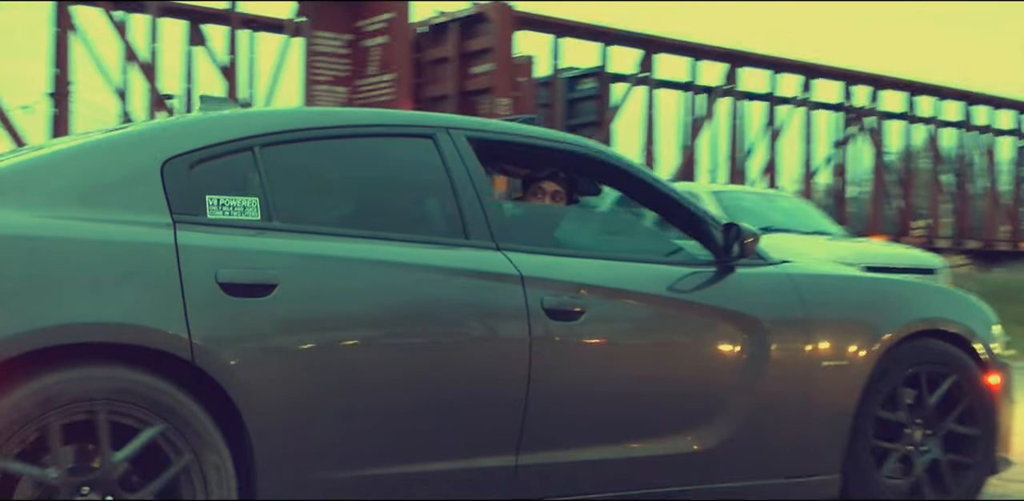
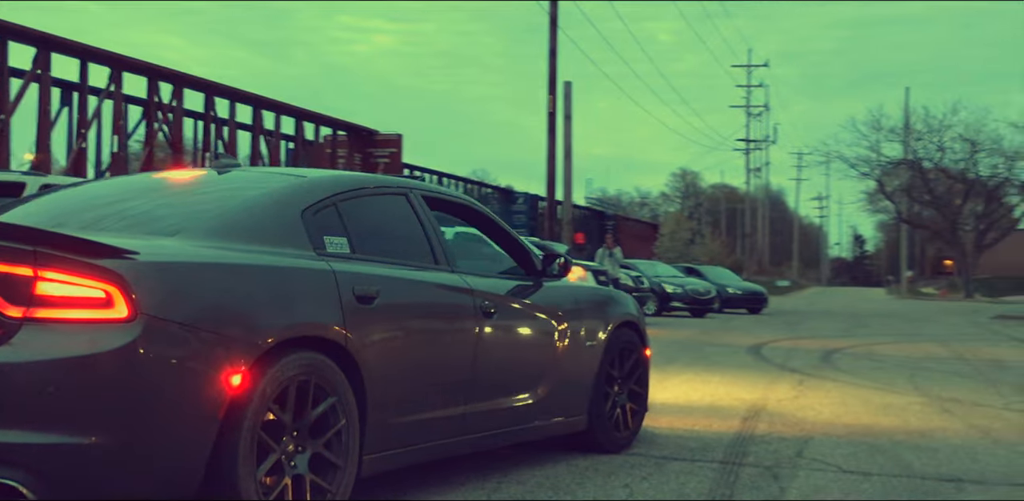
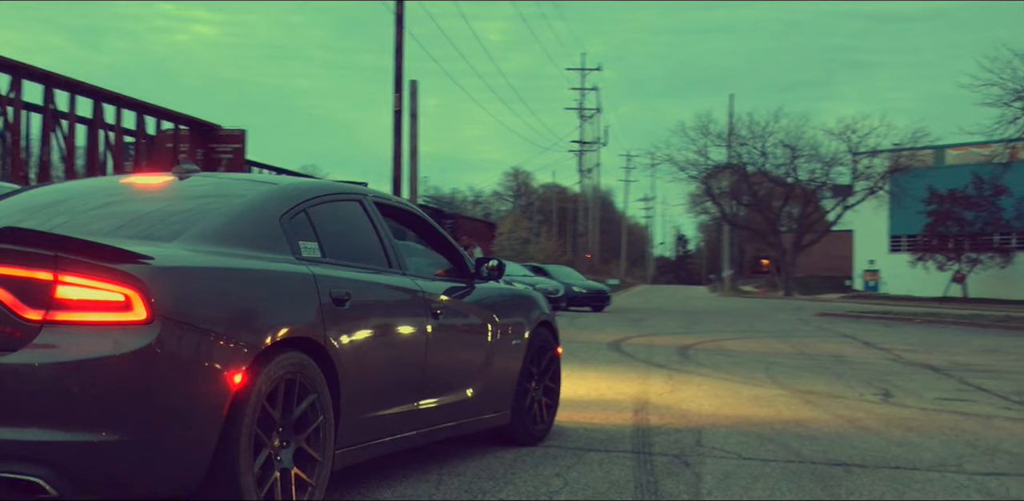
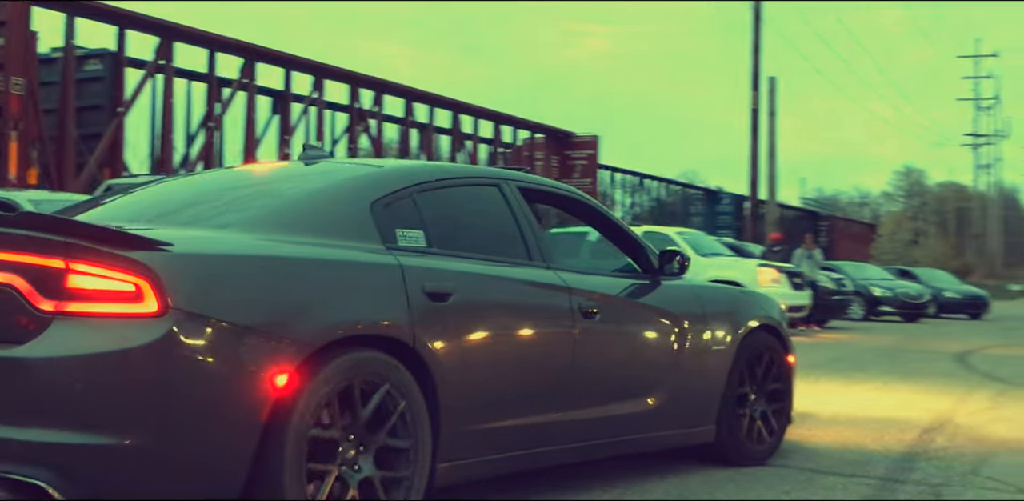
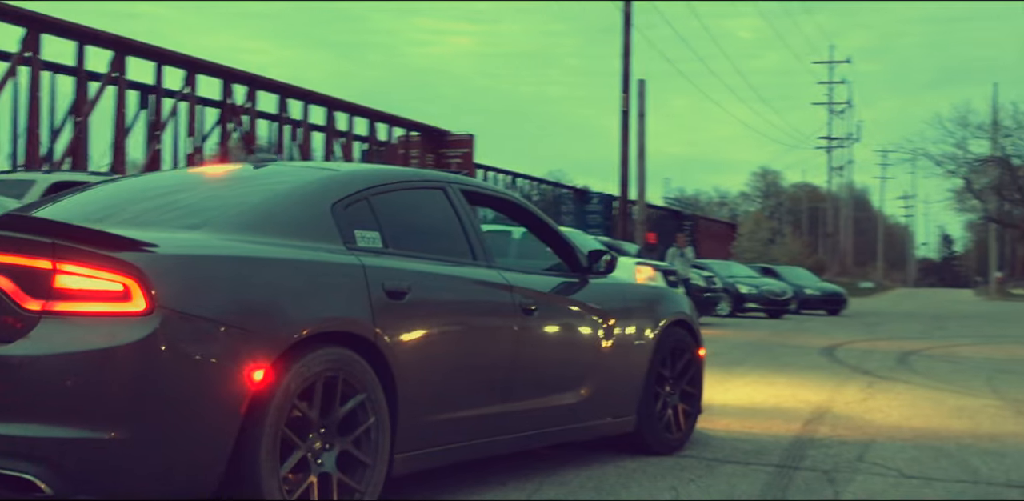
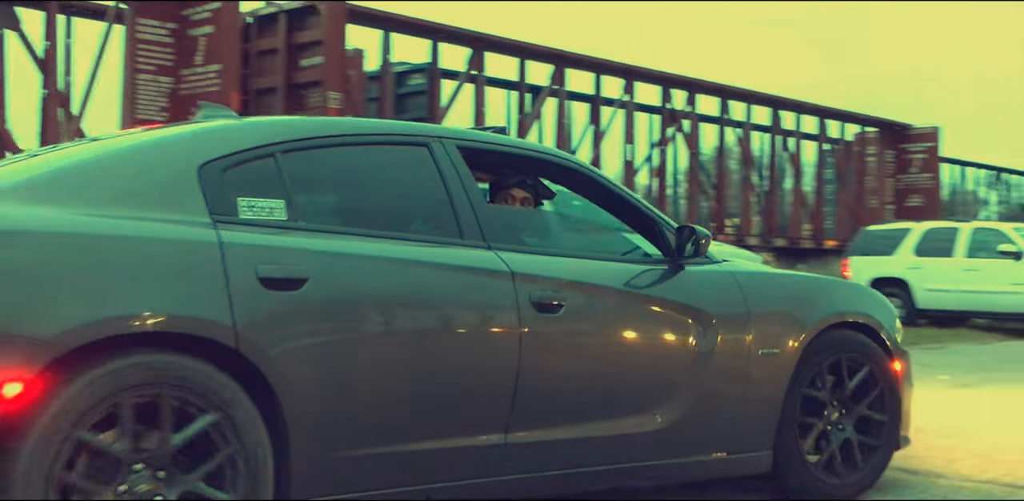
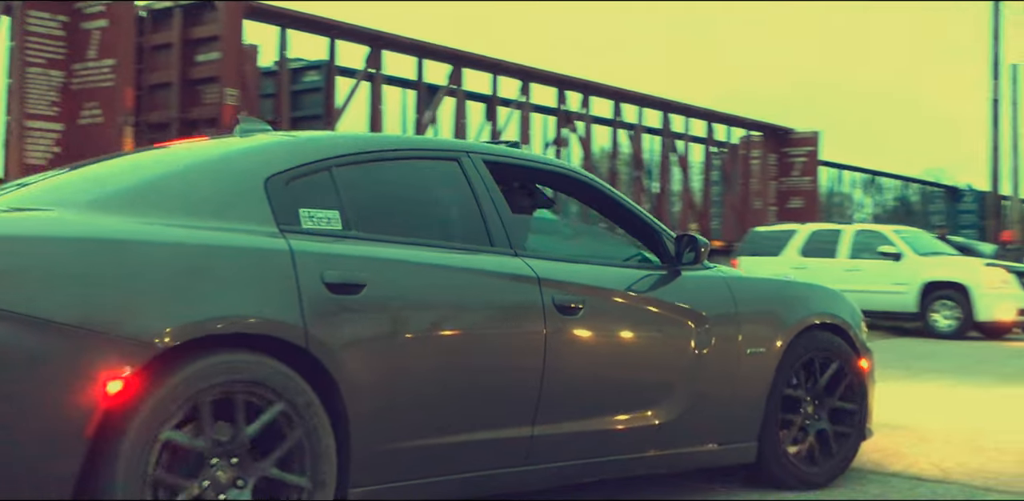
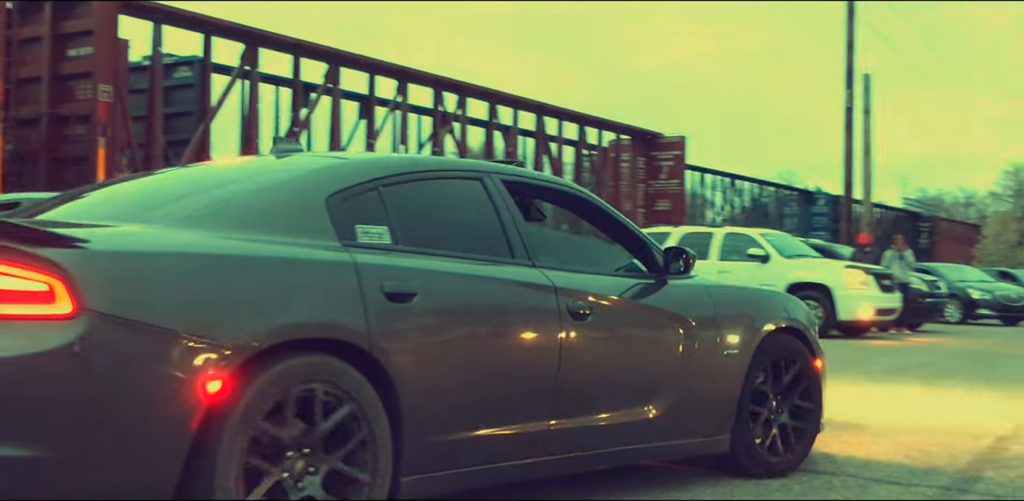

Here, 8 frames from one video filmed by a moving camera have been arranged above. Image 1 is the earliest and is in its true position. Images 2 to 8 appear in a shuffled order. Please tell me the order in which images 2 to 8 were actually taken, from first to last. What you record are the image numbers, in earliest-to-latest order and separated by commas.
6, 7, 8, 4, 5, 2, 3
